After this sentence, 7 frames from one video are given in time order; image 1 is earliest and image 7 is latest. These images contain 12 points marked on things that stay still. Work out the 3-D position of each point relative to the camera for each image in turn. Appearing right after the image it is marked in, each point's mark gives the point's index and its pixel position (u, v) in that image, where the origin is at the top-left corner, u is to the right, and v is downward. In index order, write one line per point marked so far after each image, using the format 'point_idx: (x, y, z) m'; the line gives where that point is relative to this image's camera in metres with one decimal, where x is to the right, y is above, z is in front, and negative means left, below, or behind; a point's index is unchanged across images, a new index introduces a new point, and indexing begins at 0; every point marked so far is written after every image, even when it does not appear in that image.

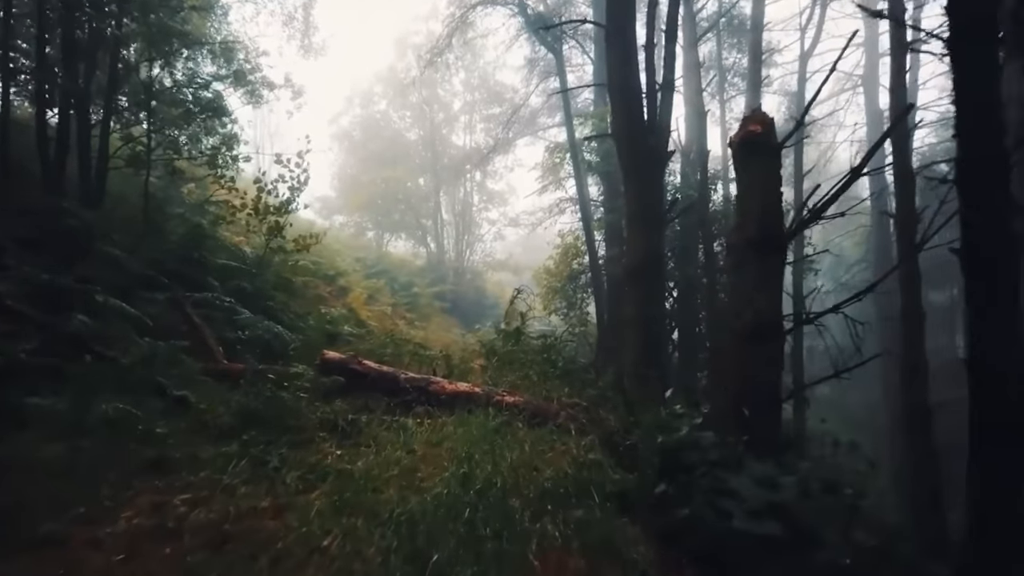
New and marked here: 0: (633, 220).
0: (+1.2, +0.7, +8.6) m
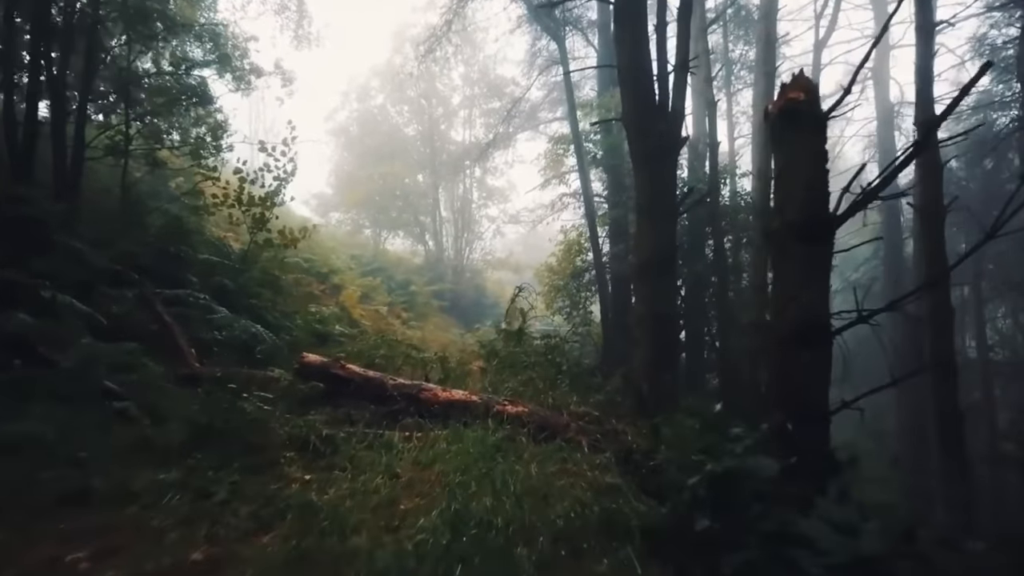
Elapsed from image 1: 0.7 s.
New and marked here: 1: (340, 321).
0: (+1.2, +0.7, +8.0) m
1: (-2.2, -0.4, +10.8) m
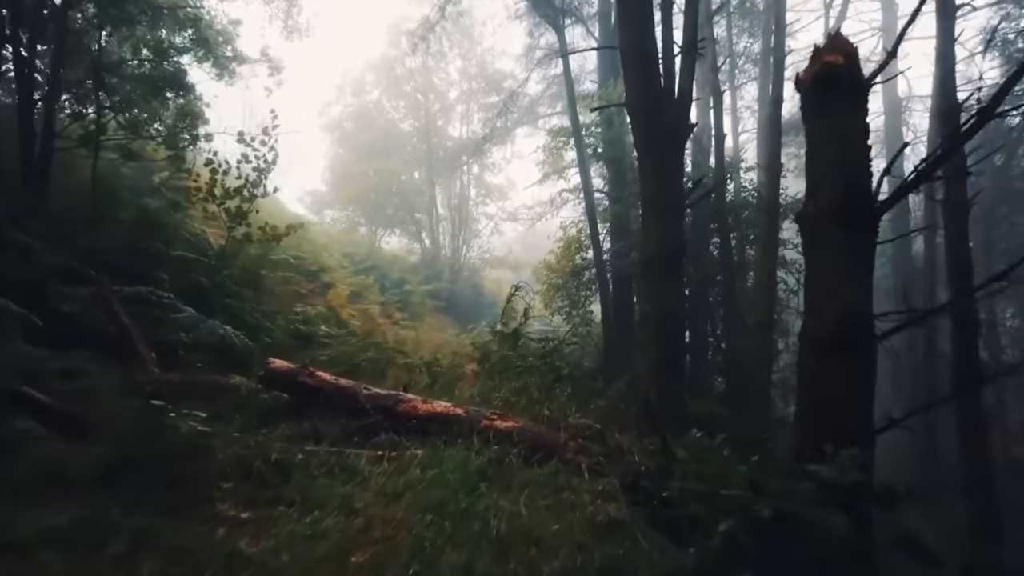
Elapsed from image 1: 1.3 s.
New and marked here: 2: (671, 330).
0: (+1.2, +0.7, +7.5) m
1: (-2.3, -0.4, +10.2) m
2: (+1.4, -0.4, +7.3) m
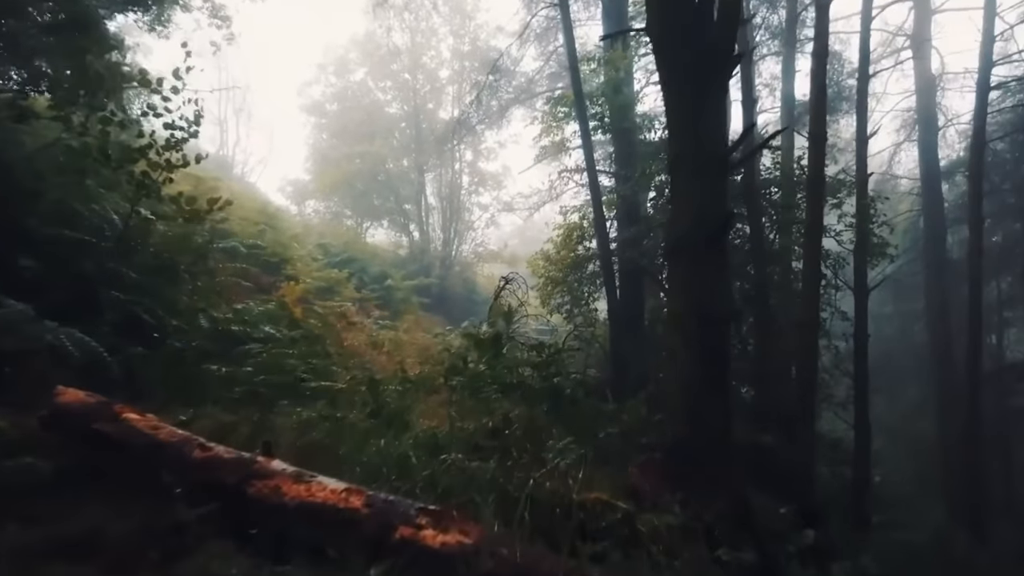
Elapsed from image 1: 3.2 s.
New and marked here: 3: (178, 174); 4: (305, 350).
0: (+1.1, +0.8, +5.6) m
1: (-2.4, -0.4, +8.4) m
2: (+1.3, -0.3, +5.4) m
3: (-5.4, +1.8, +13.6) m
4: (-1.8, -0.5, +7.3) m
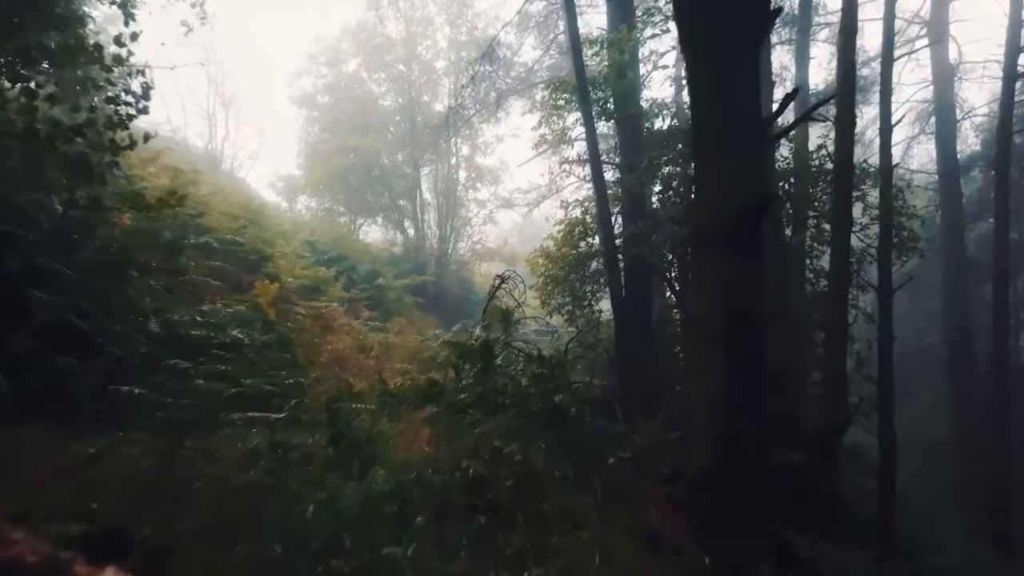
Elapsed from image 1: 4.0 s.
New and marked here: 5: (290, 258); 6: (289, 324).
0: (+1.0, +0.8, +4.8) m
1: (-2.4, -0.3, +7.5) m
2: (+1.2, -0.3, +4.6) m
3: (-5.4, +1.8, +12.8) m
4: (-1.8, -0.5, +6.4) m
5: (-3.3, +0.4, +12.7) m
6: (-2.4, -0.4, +9.3) m
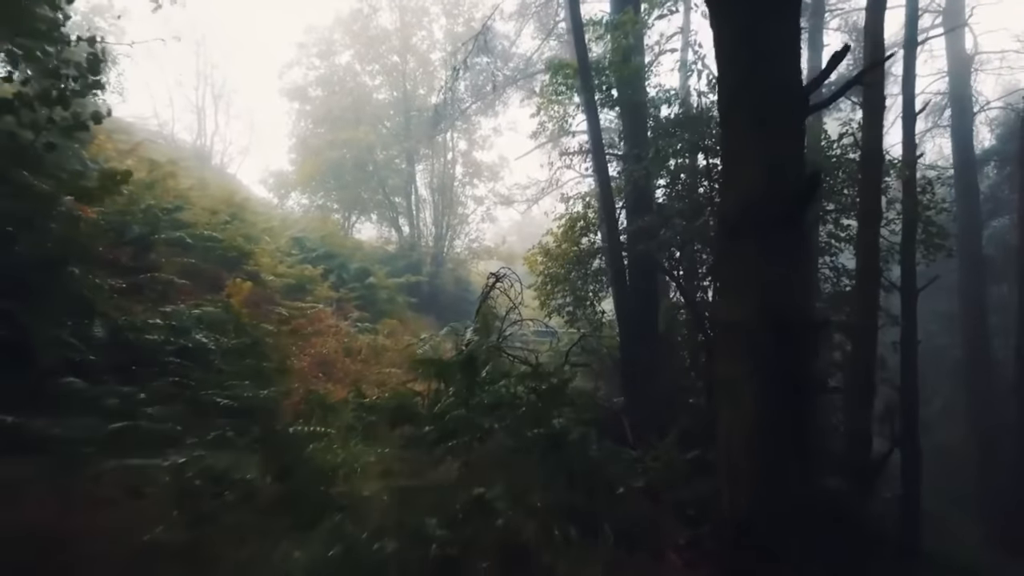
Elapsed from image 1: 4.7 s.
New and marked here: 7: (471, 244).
0: (+1.0, +0.8, +4.0) m
1: (-2.5, -0.3, +6.8) m
2: (+1.2, -0.3, +3.9) m
3: (-5.4, +1.8, +12.0) m
4: (-1.9, -0.5, +5.7) m
5: (-3.3, +0.4, +12.0) m
6: (-2.5, -0.4, +8.6) m
7: (-0.7, +0.7, +13.9) m
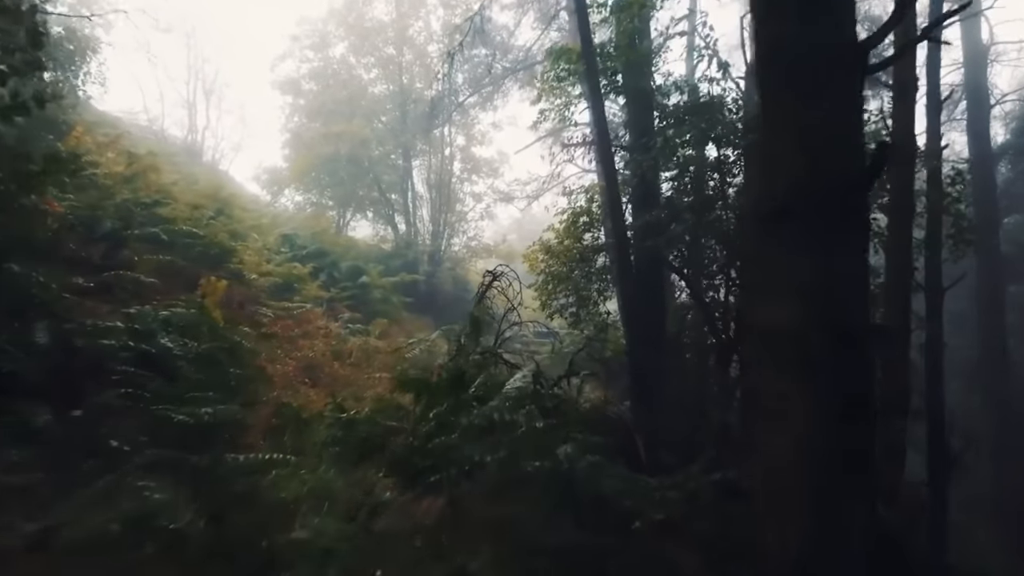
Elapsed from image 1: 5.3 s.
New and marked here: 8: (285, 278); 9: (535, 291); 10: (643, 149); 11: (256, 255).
0: (+1.0, +0.8, +3.4) m
1: (-2.5, -0.3, +6.2) m
2: (+1.2, -0.3, +3.3) m
3: (-5.5, +1.8, +11.4) m
4: (-1.9, -0.5, +5.1) m
5: (-3.4, +0.5, +11.3) m
6: (-2.5, -0.4, +8.0) m
7: (-0.7, +0.8, +13.3) m
8: (-2.9, +0.1, +10.9) m
9: (+0.3, 0.0, +10.4) m
10: (+1.5, +1.6, +9.8) m
11: (-3.3, +0.4, +10.9) m
